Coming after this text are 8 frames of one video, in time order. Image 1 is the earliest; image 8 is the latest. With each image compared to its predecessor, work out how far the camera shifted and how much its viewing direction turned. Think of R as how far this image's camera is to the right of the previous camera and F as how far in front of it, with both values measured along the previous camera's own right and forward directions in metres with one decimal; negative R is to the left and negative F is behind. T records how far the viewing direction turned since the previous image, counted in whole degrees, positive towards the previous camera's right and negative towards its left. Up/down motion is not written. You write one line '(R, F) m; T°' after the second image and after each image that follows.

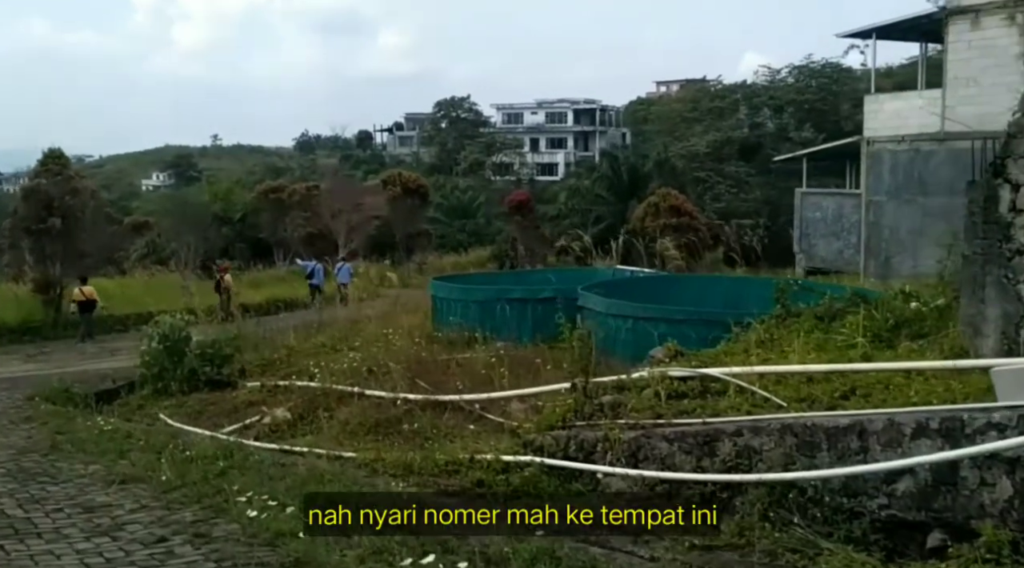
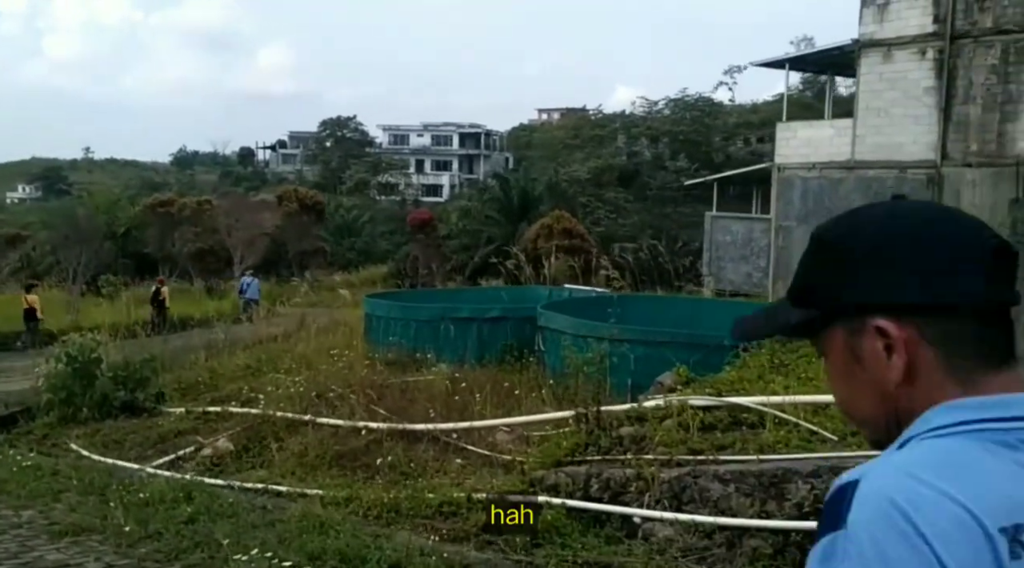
(-0.7, +0.7) m; +7°
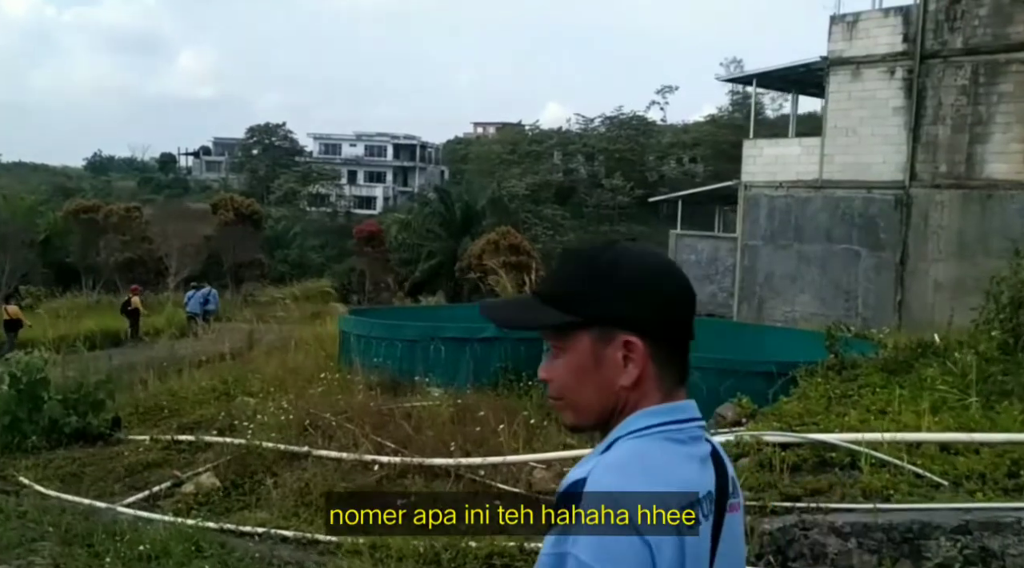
(-0.6, +0.6) m; +4°
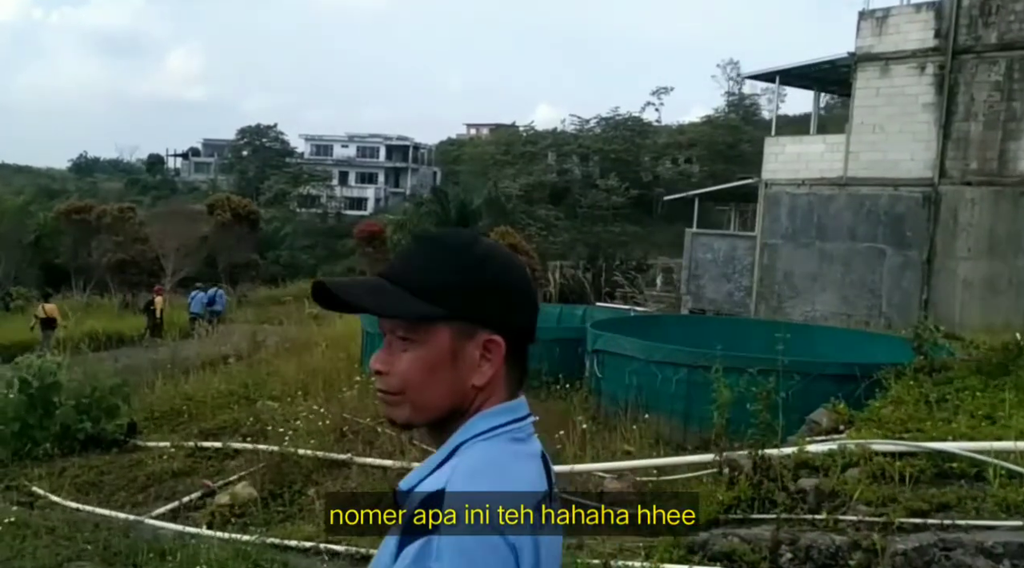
(-0.4, +0.4) m; +1°
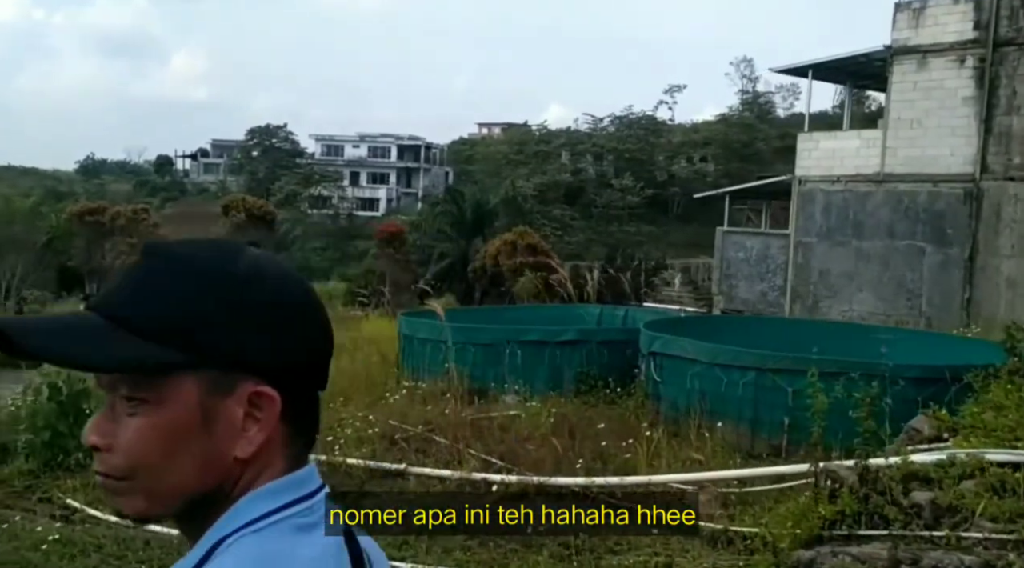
(-0.3, +0.3) m; -1°
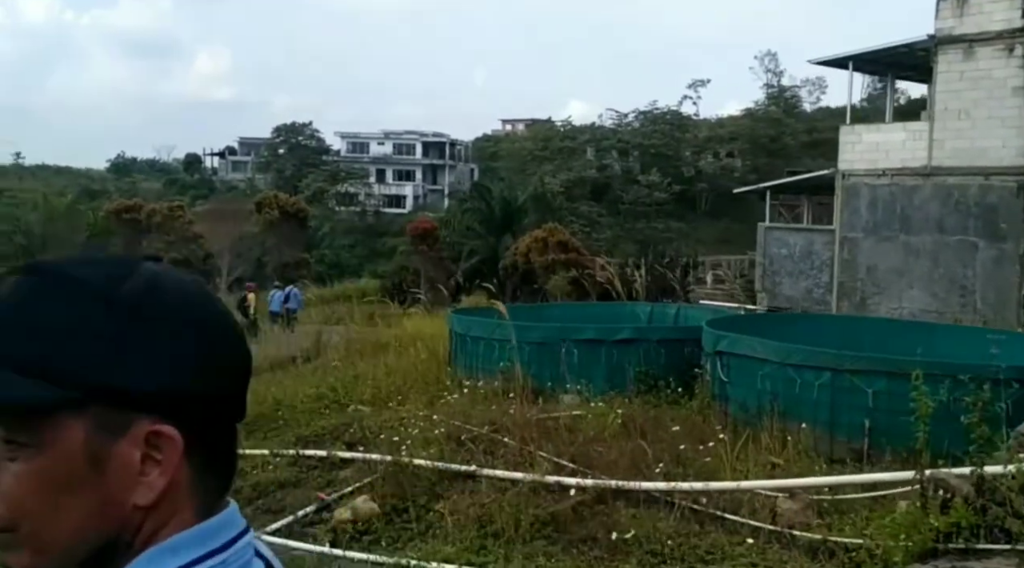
(-0.3, +0.2) m; -1°
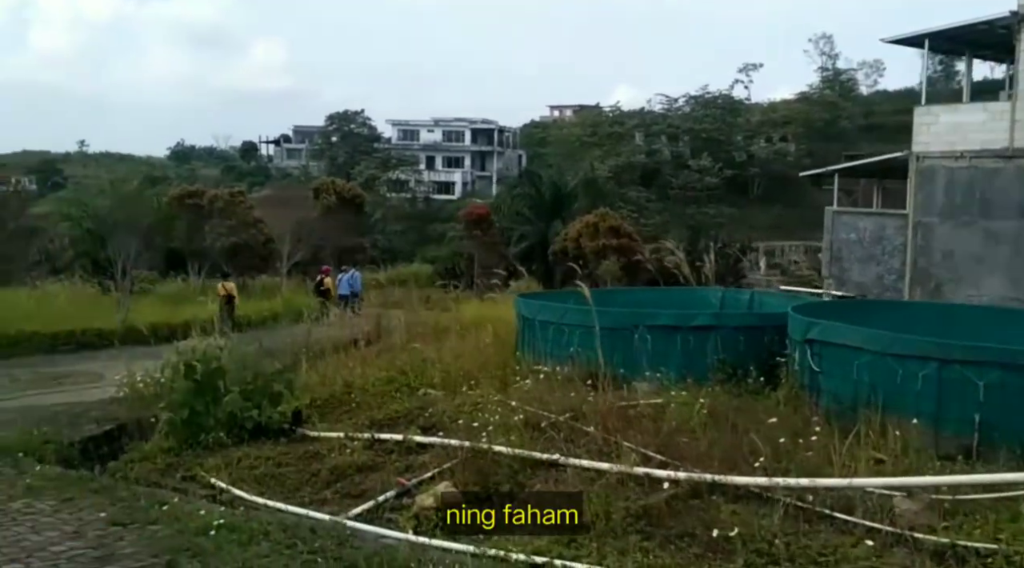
(-0.2, +0.3) m; -3°
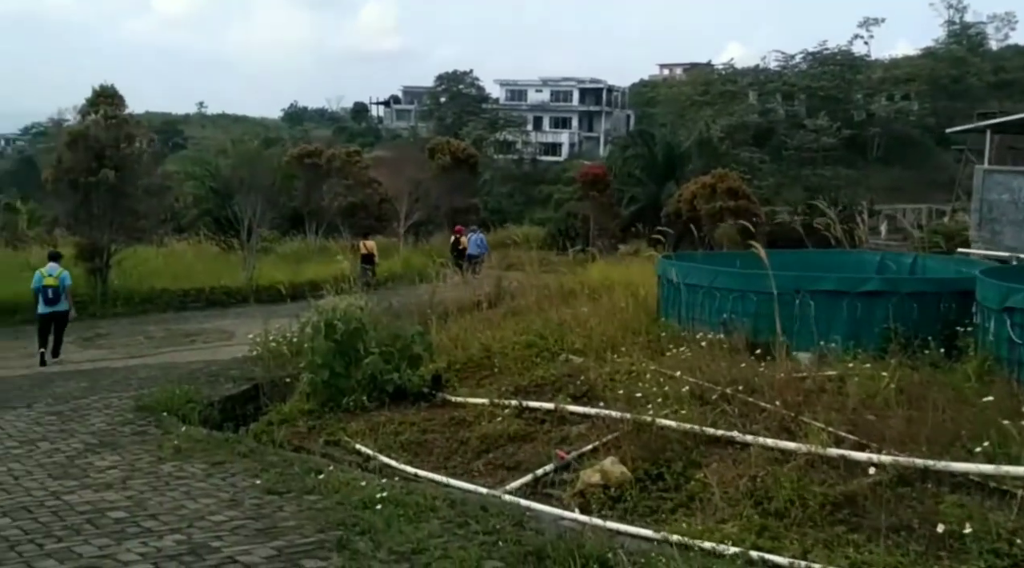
(-0.4, +0.5) m; -6°
